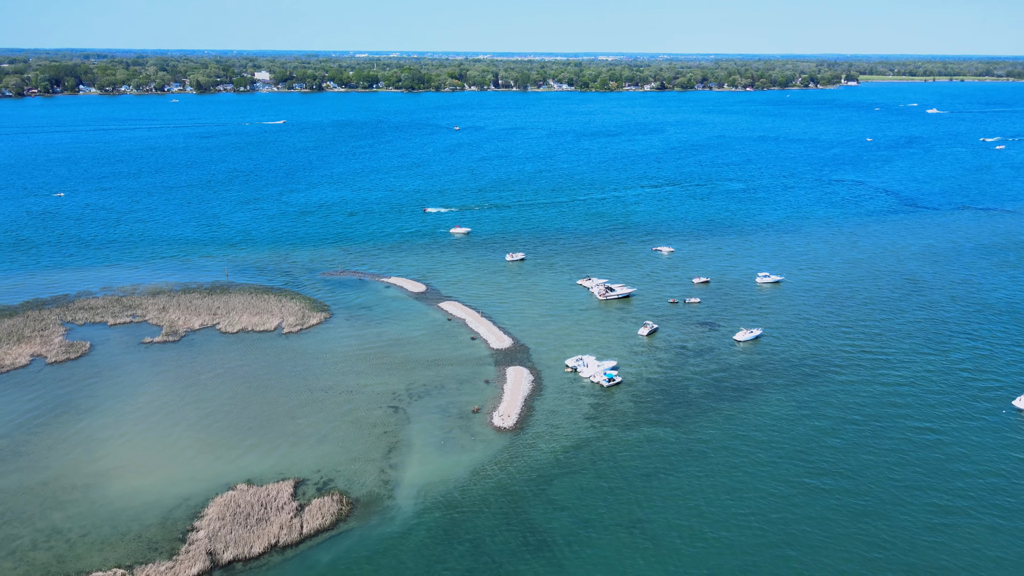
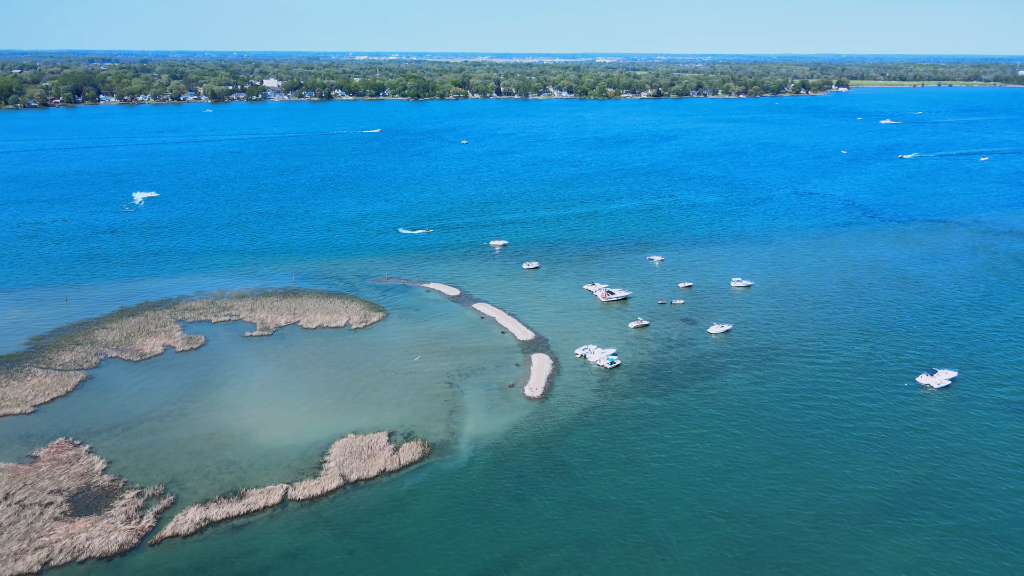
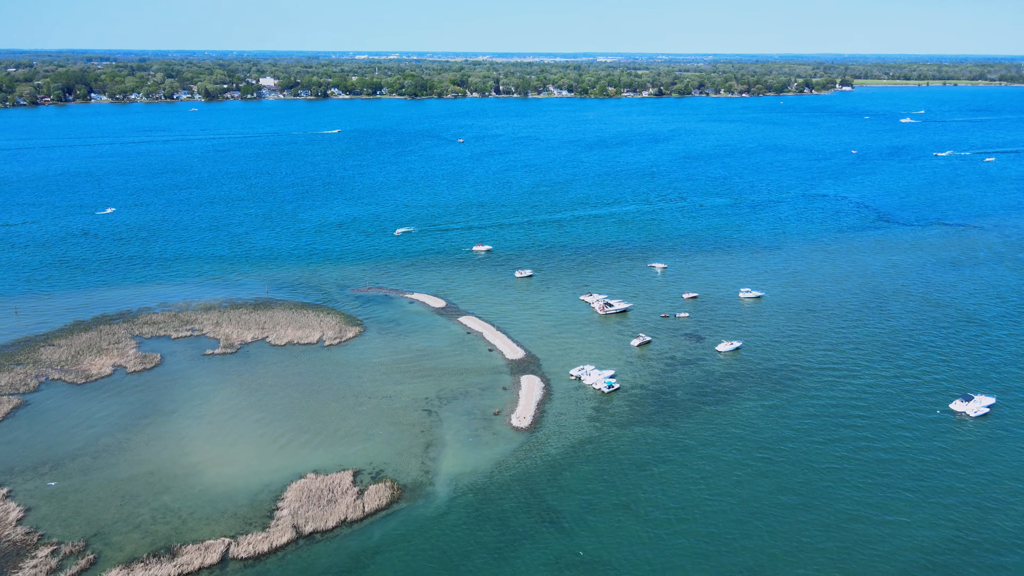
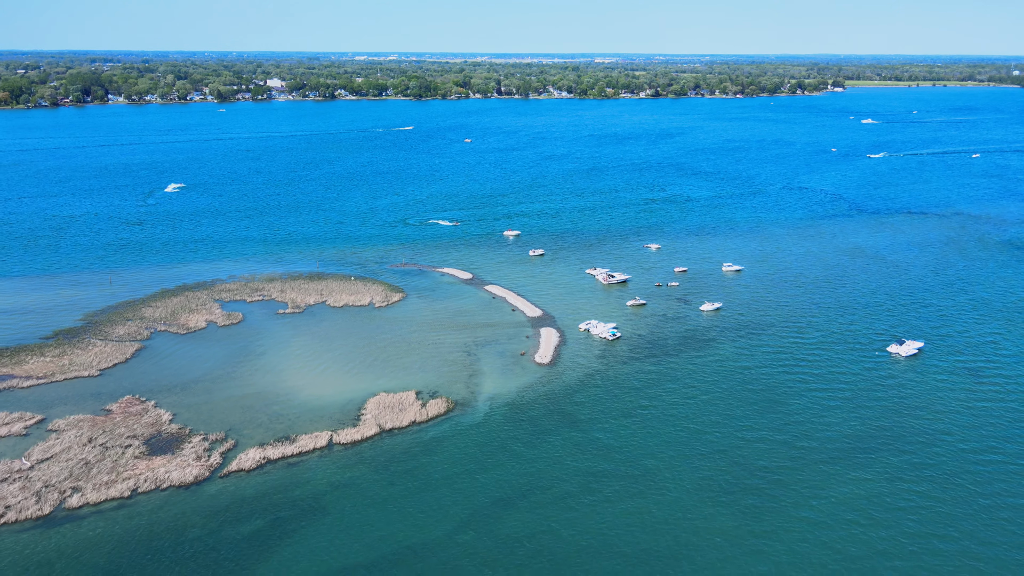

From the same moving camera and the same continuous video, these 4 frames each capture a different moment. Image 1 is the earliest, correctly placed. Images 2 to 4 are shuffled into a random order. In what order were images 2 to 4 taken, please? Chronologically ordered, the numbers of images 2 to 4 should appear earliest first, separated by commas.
3, 2, 4
